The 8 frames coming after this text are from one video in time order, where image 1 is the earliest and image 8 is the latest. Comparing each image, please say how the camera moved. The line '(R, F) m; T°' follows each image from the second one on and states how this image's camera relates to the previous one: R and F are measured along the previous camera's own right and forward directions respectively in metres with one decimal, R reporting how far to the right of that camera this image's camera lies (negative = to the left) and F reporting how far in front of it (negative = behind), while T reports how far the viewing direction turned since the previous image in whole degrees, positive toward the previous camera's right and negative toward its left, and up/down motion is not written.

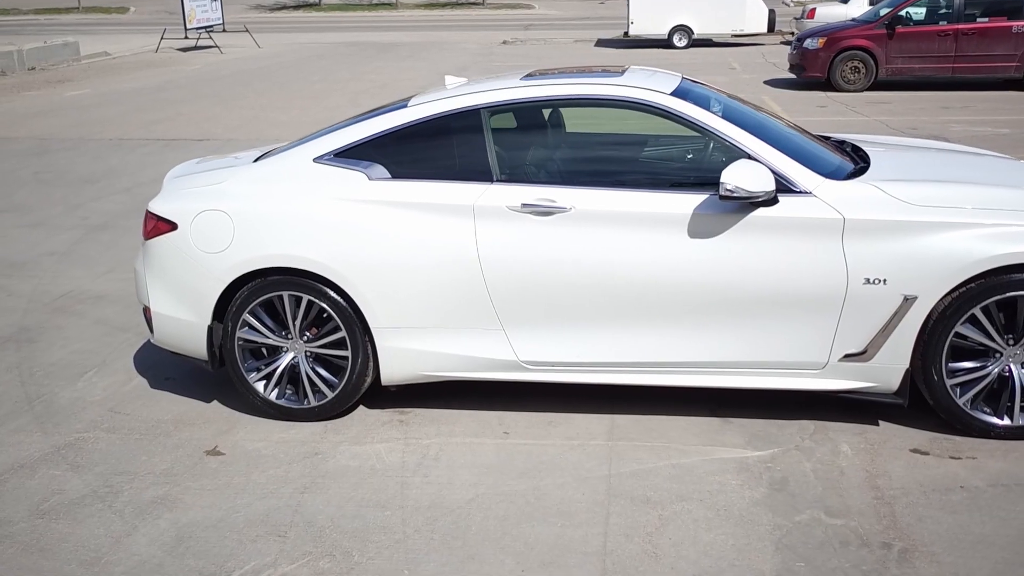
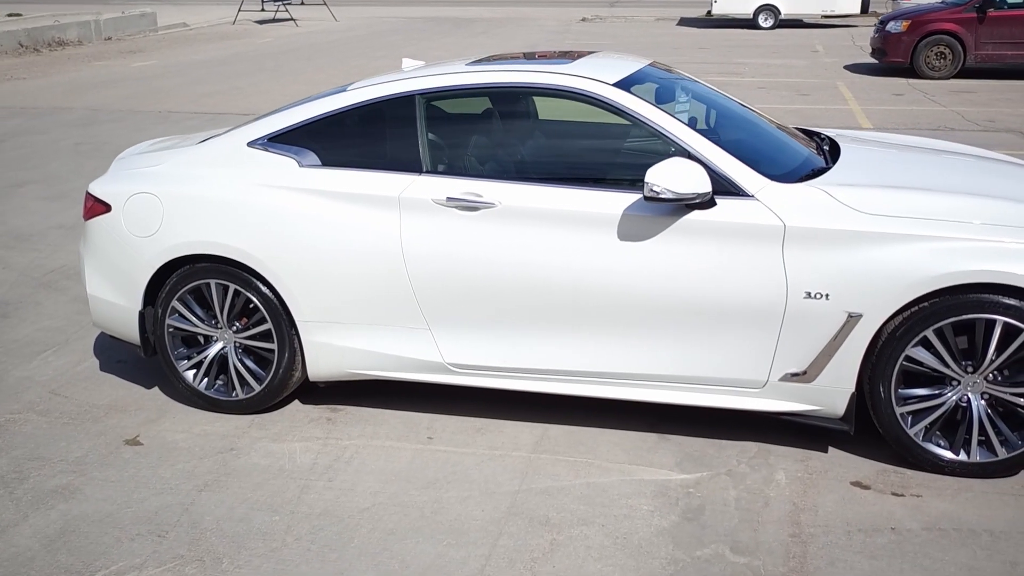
(+0.7, +0.3) m; -5°
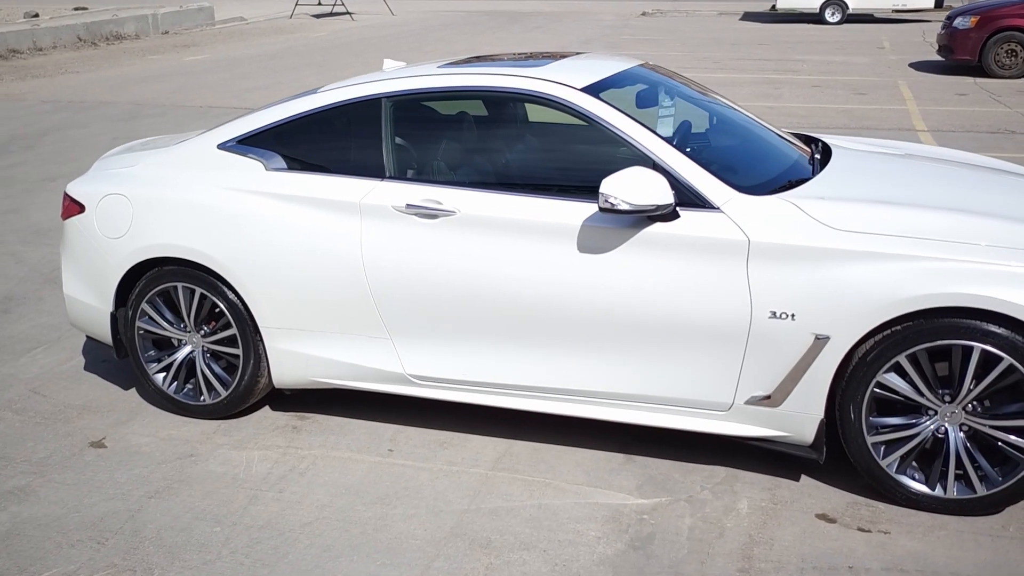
(+0.4, +0.2) m; -4°
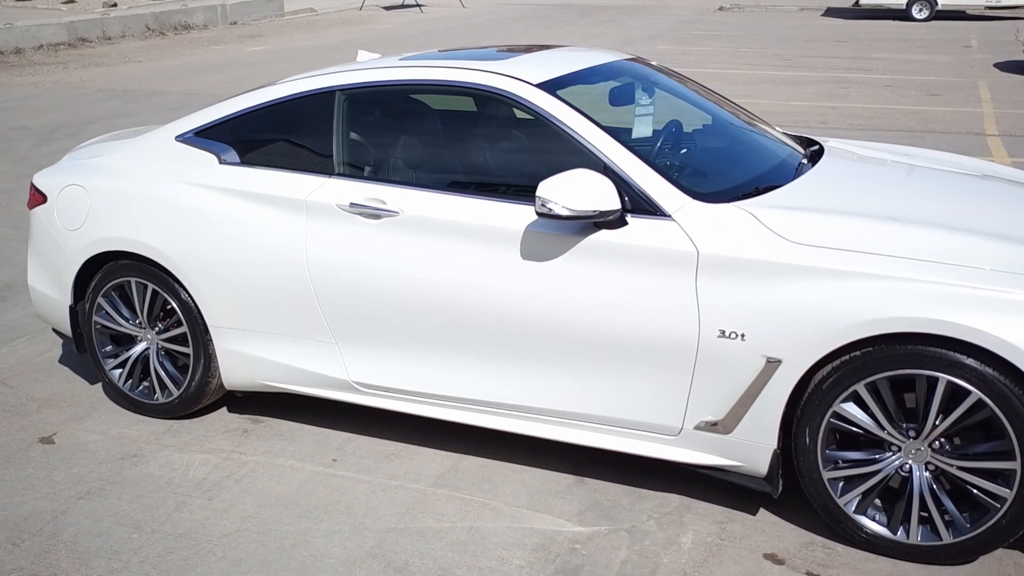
(+0.5, +0.3) m; -5°
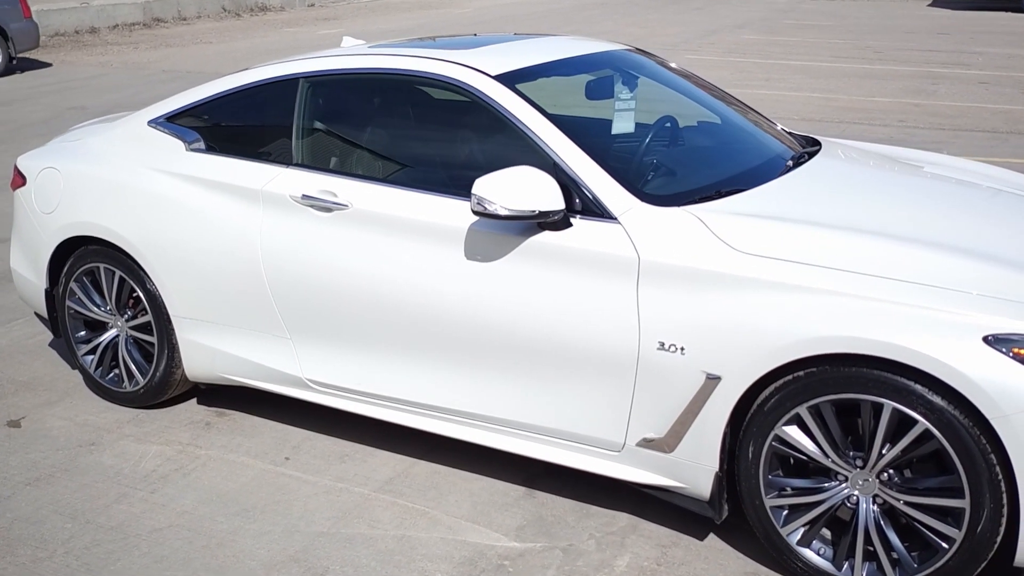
(+0.5, +0.2) m; -5°
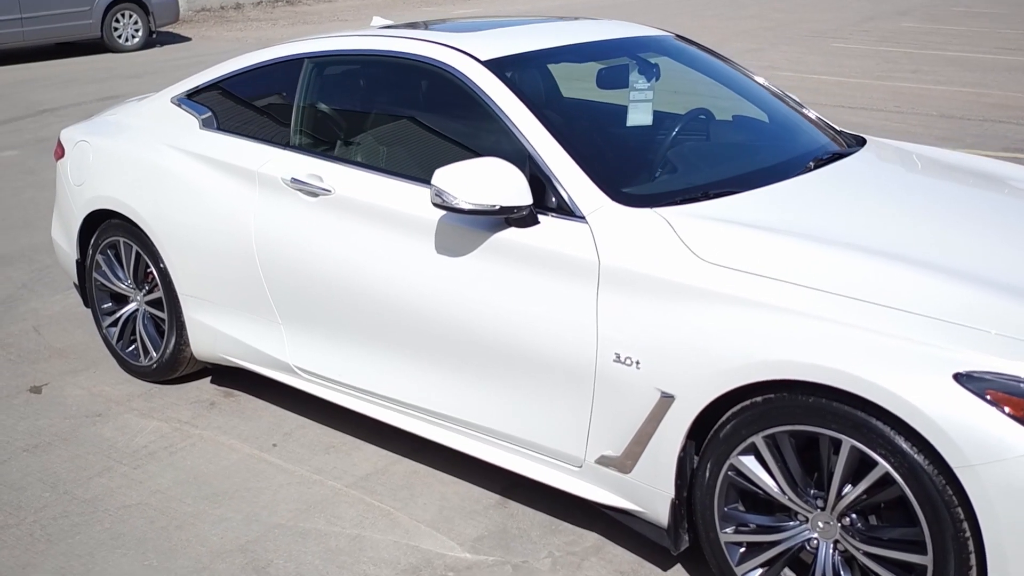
(+0.5, +0.2) m; -8°
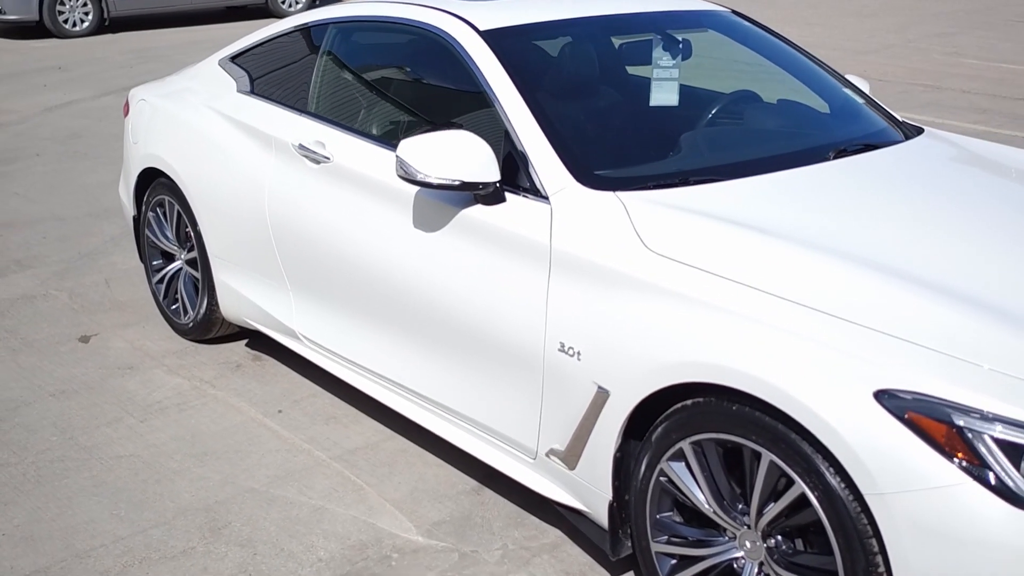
(+0.6, +0.2) m; -9°
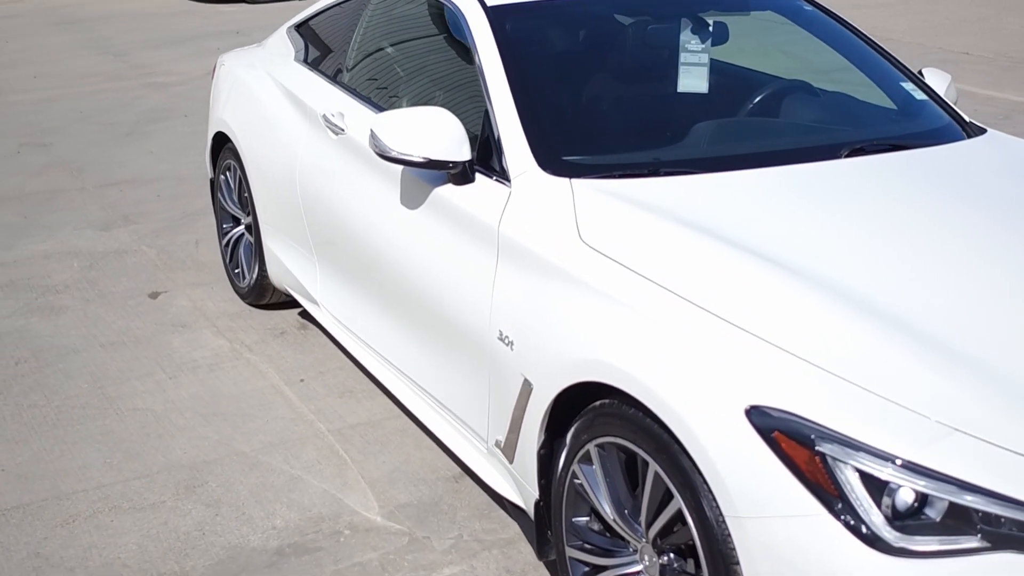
(+0.6, +0.2) m; -10°
